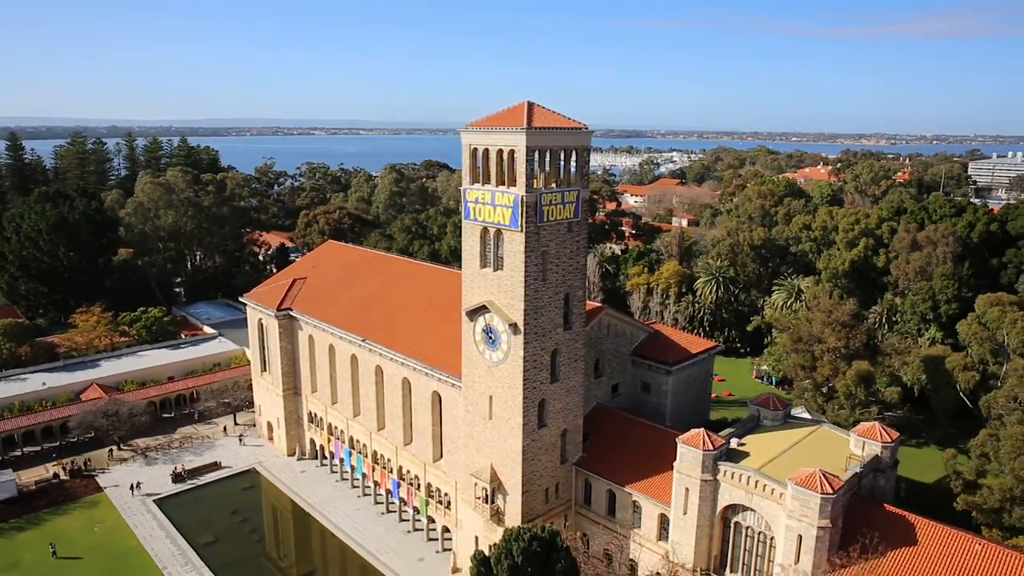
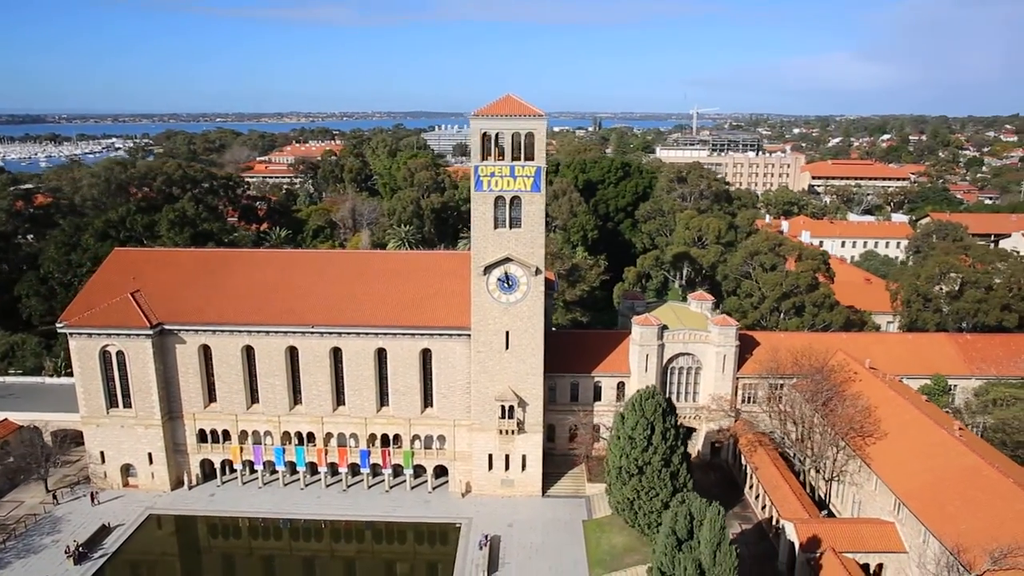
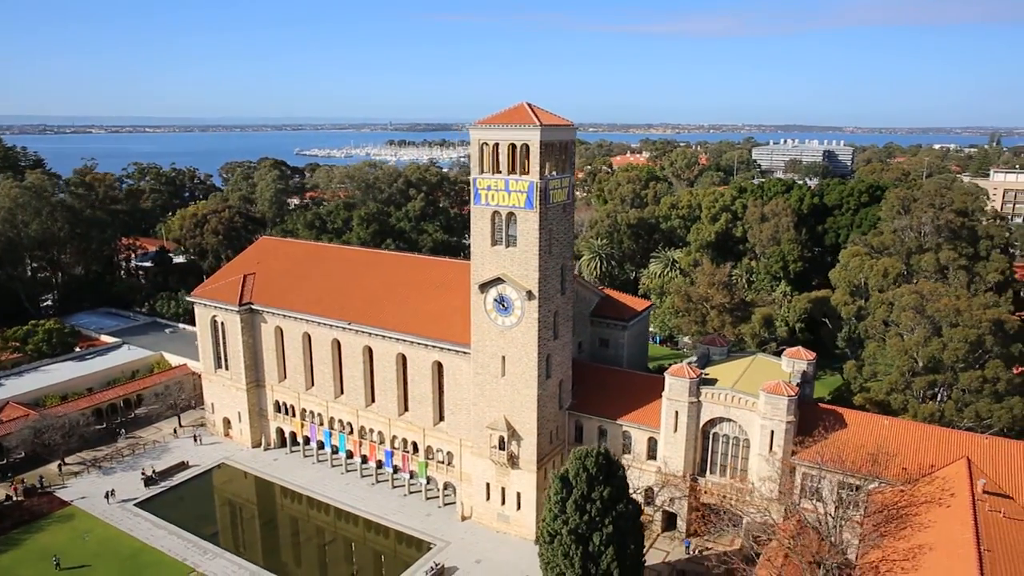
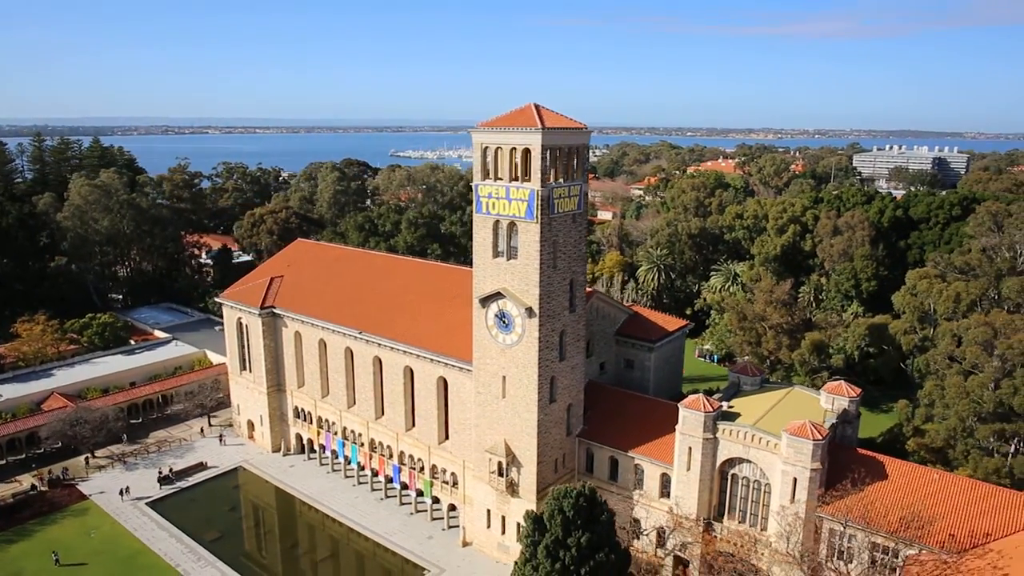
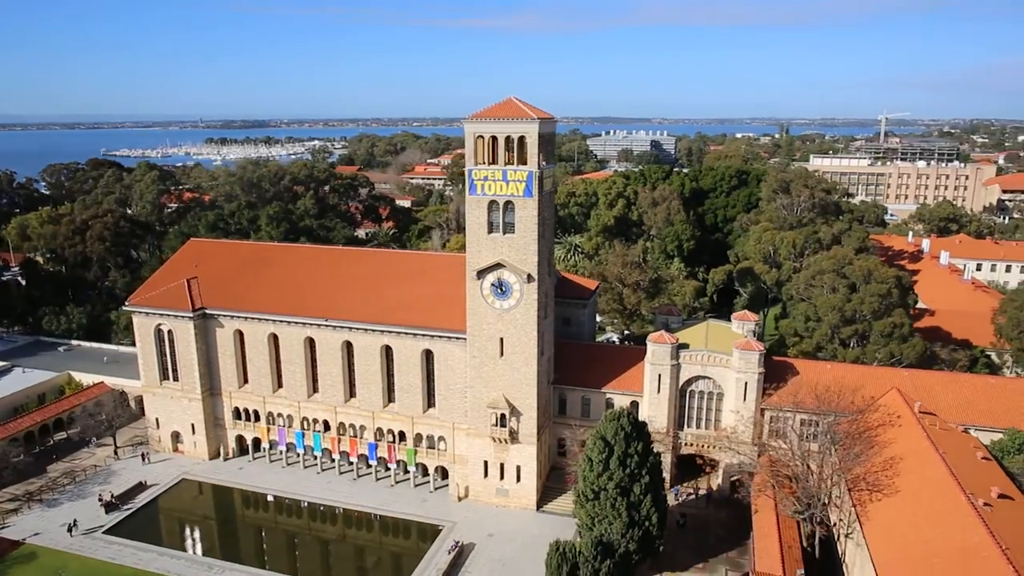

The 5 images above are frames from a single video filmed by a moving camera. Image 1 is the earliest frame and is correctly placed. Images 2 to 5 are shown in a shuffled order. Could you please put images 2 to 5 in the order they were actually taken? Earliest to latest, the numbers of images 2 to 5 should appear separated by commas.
4, 3, 5, 2
